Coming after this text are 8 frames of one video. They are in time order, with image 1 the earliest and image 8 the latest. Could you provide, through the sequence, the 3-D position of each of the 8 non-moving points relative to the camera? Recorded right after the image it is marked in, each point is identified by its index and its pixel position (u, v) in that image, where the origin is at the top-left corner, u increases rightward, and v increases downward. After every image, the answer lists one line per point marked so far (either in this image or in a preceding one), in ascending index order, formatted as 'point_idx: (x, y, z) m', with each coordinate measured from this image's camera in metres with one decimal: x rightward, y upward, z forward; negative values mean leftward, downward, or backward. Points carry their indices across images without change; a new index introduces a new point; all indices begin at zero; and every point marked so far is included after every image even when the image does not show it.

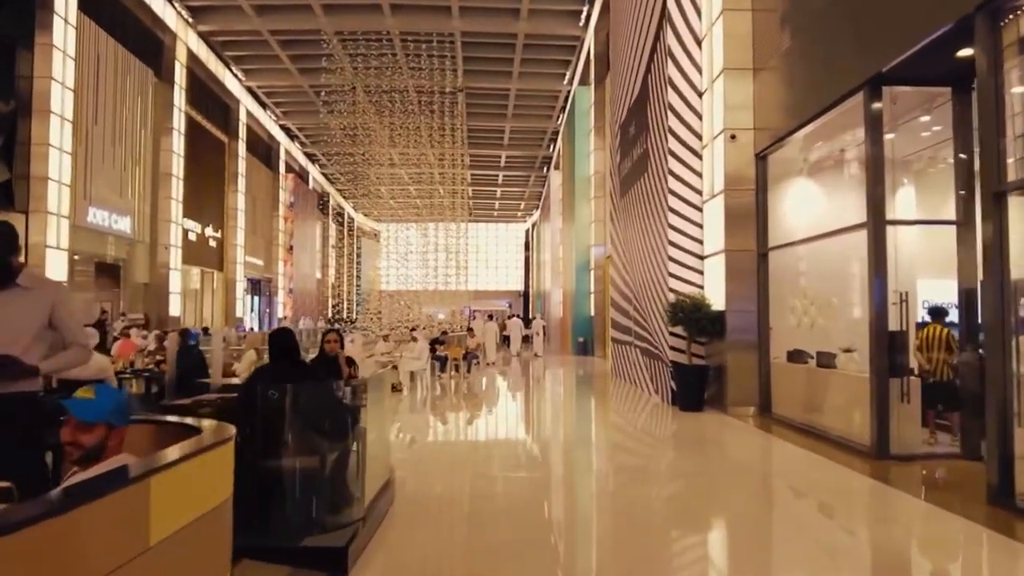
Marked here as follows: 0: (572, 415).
0: (+0.8, -1.6, +10.8) m
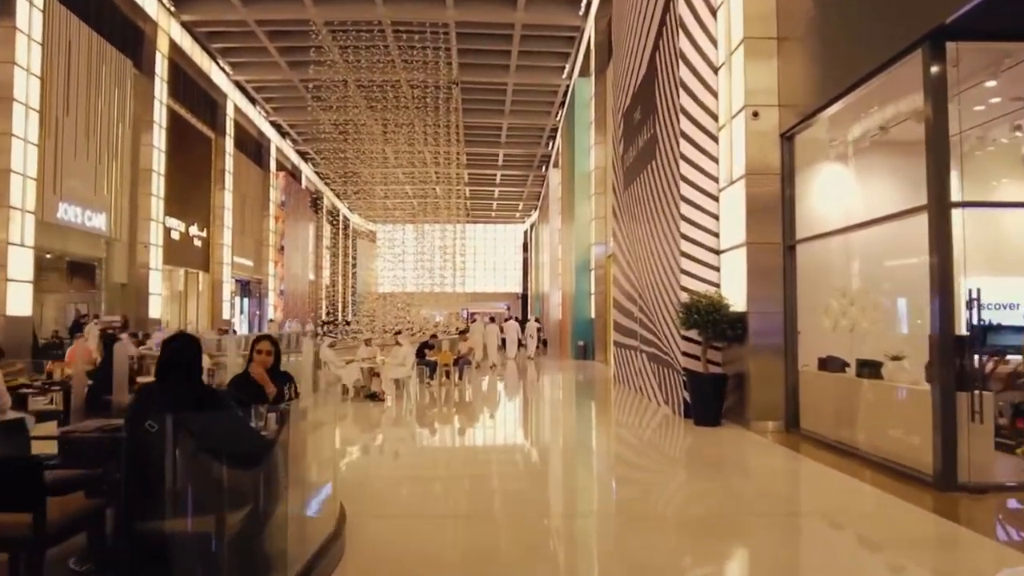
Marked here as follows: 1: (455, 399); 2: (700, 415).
0: (+0.7, -1.6, +9.7) m
1: (-0.9, -1.7, +12.0) m
2: (+1.9, -1.3, +7.8) m
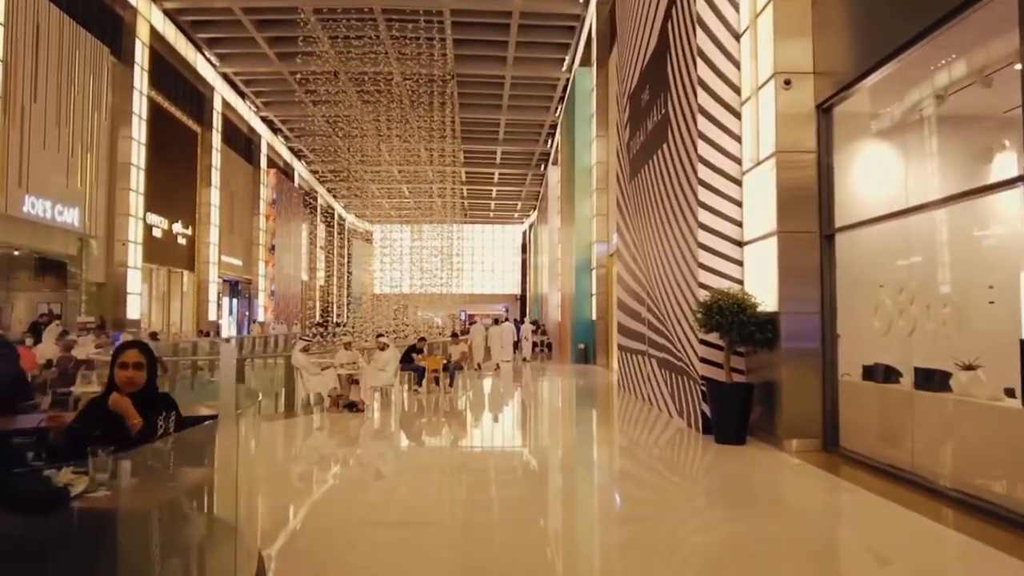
0: (+0.7, -1.6, +8.7) m
1: (-0.9, -1.7, +11.0) m
2: (+1.8, -1.2, +6.7) m
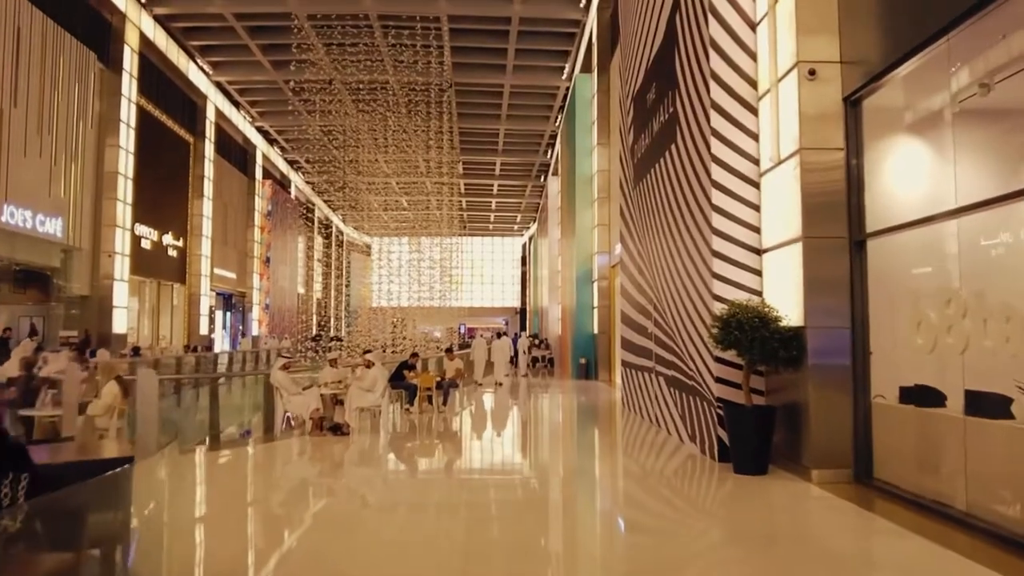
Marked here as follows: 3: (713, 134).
0: (+0.6, -1.7, +8.0) m
1: (-1.0, -1.8, +10.3) m
2: (+1.8, -1.3, +6.1) m
3: (+1.7, +1.3, +6.7) m
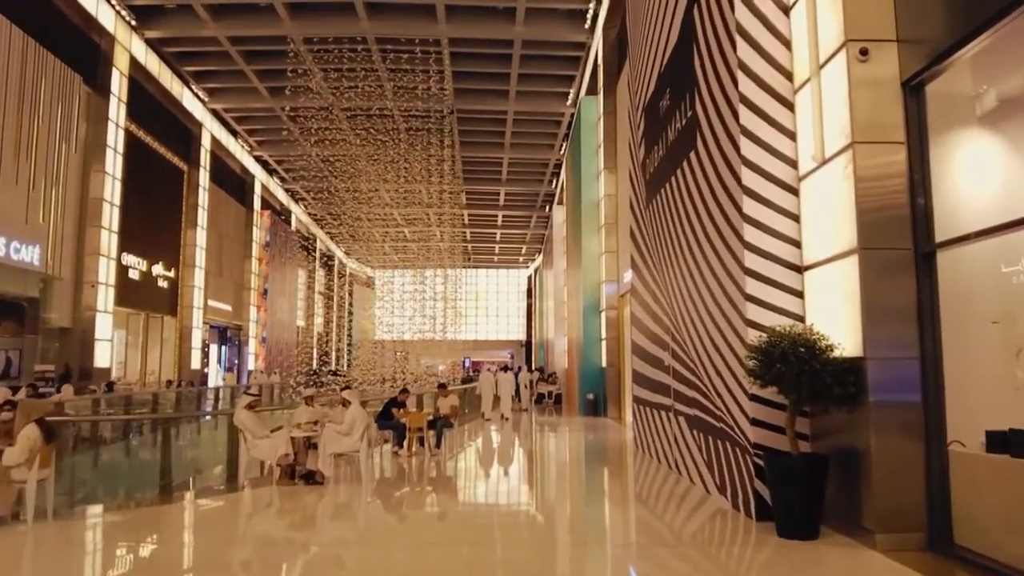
0: (+0.6, -2.0, +7.0) m
1: (-1.0, -2.2, +9.3) m
2: (+1.7, -1.5, +5.0) m
3: (+1.7, +1.2, +5.8) m
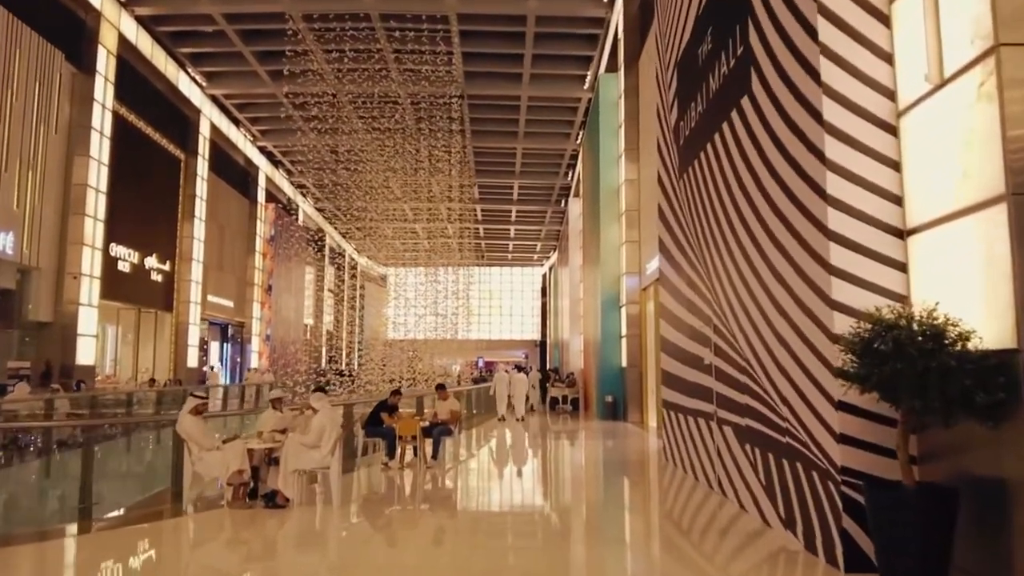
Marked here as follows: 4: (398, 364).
0: (+0.7, -1.8, +5.6) m
1: (-0.9, -2.0, +7.9) m
2: (+1.8, -1.3, +3.6) m
3: (+1.7, +1.3, +4.4) m
4: (-2.4, -1.7, +17.0) m
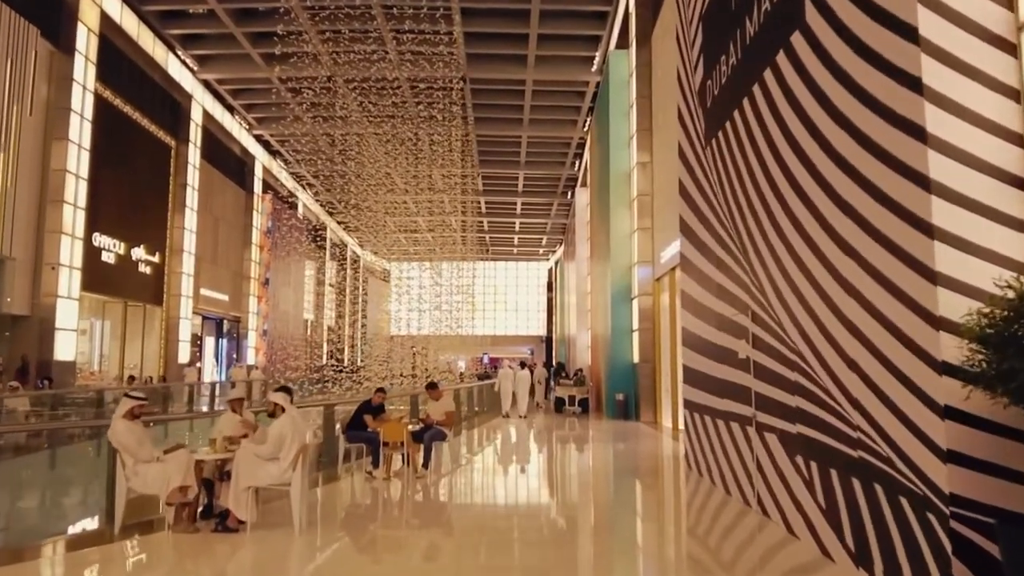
0: (+0.7, -1.7, +4.6) m
1: (-0.9, -1.9, +6.9) m
2: (+1.7, -1.2, +2.6) m
3: (+1.7, +1.4, +3.3) m
4: (-2.3, -1.5, +16.0) m
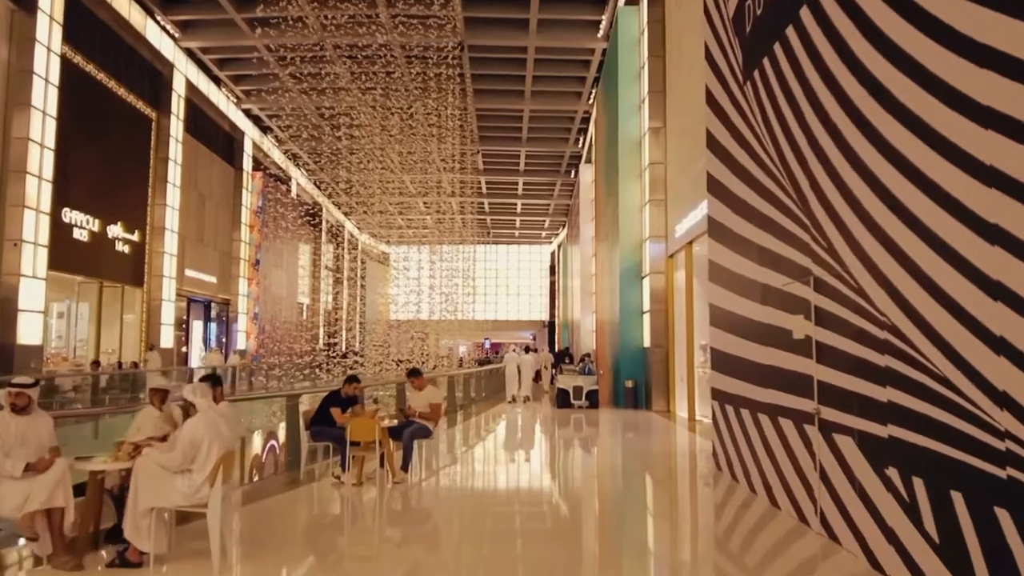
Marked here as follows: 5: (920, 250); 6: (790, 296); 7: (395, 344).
0: (+0.6, -1.5, +3.4) m
1: (-0.9, -1.6, +5.7) m
2: (+1.7, -1.0, +1.4) m
3: (+1.7, +1.6, +2.1) m
4: (-2.3, -1.1, +14.8) m
5: (+1.7, +0.2, +3.2) m
6: (+1.7, 0.0, +4.8) m
7: (-2.4, -1.1, +14.9) m
